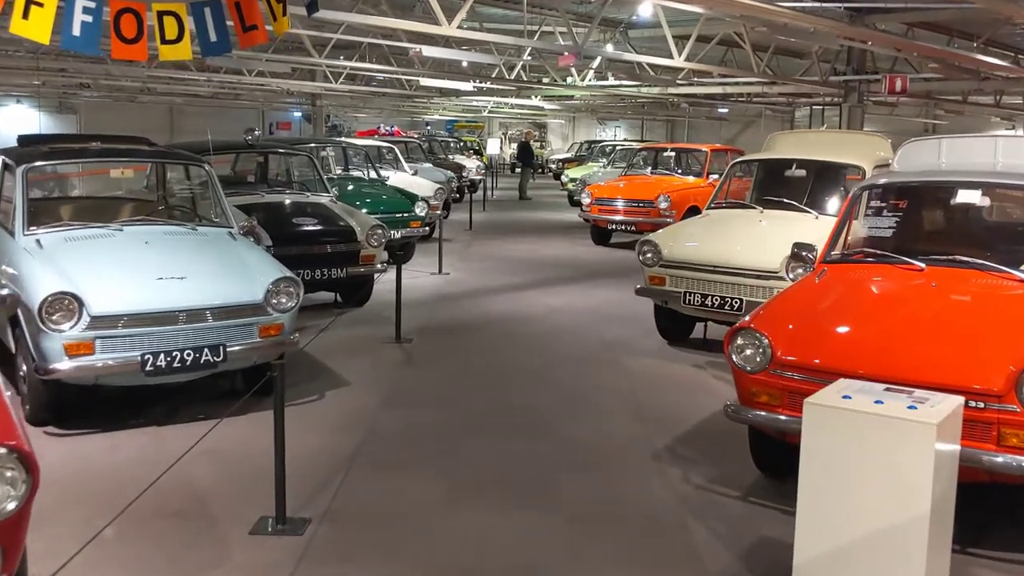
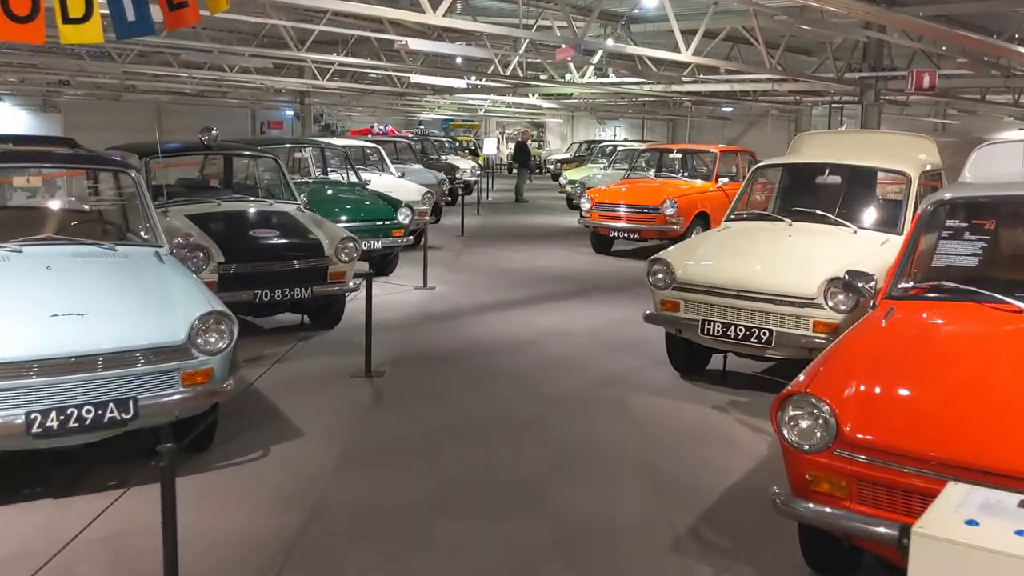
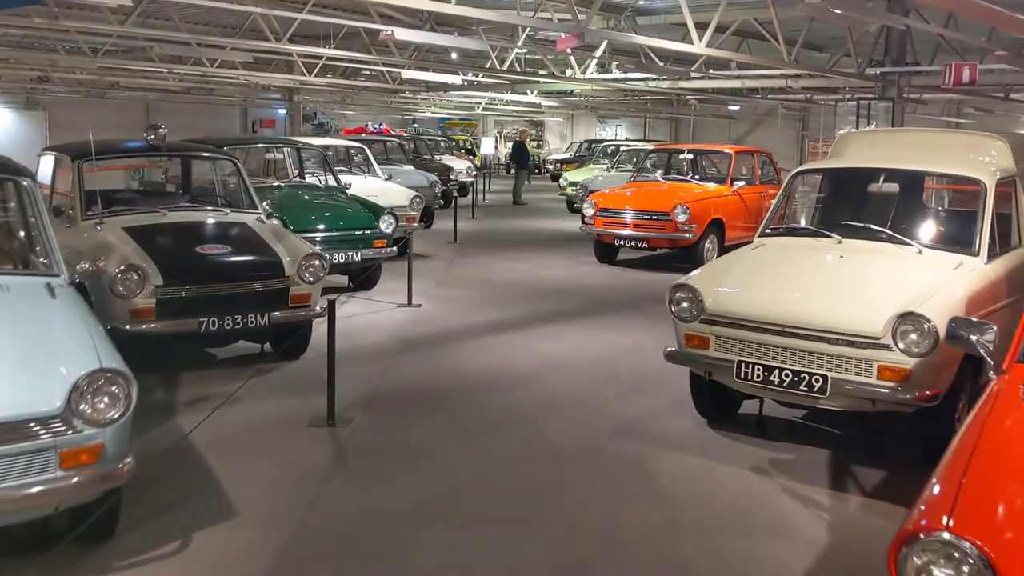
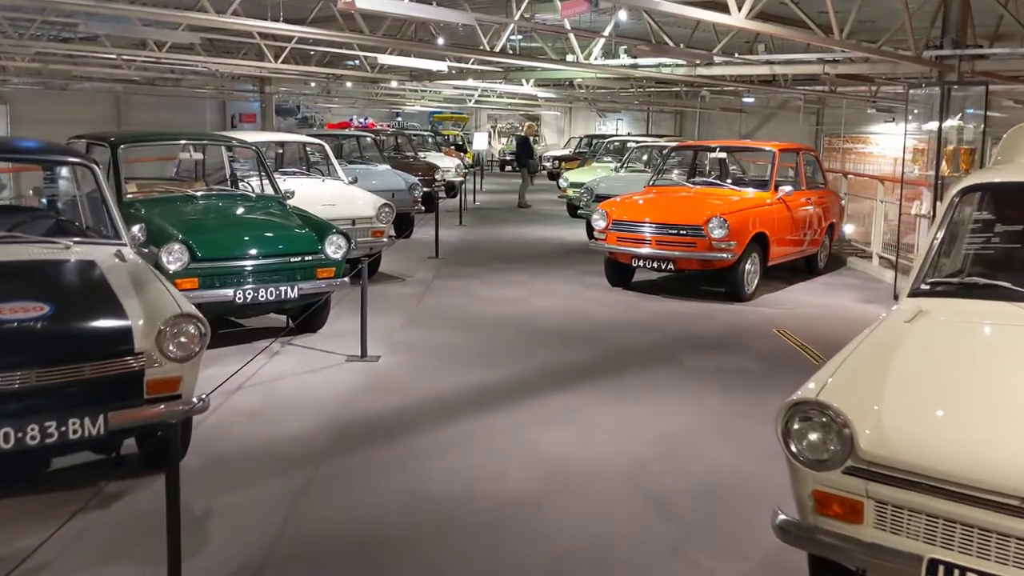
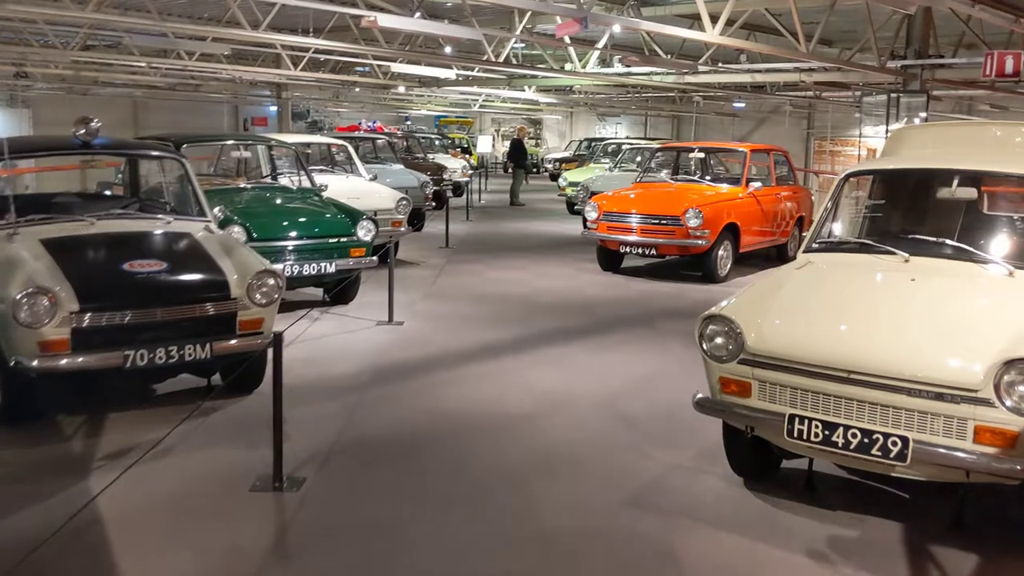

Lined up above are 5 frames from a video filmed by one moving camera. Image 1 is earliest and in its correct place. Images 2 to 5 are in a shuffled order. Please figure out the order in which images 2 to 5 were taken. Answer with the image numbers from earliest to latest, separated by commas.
2, 3, 5, 4
